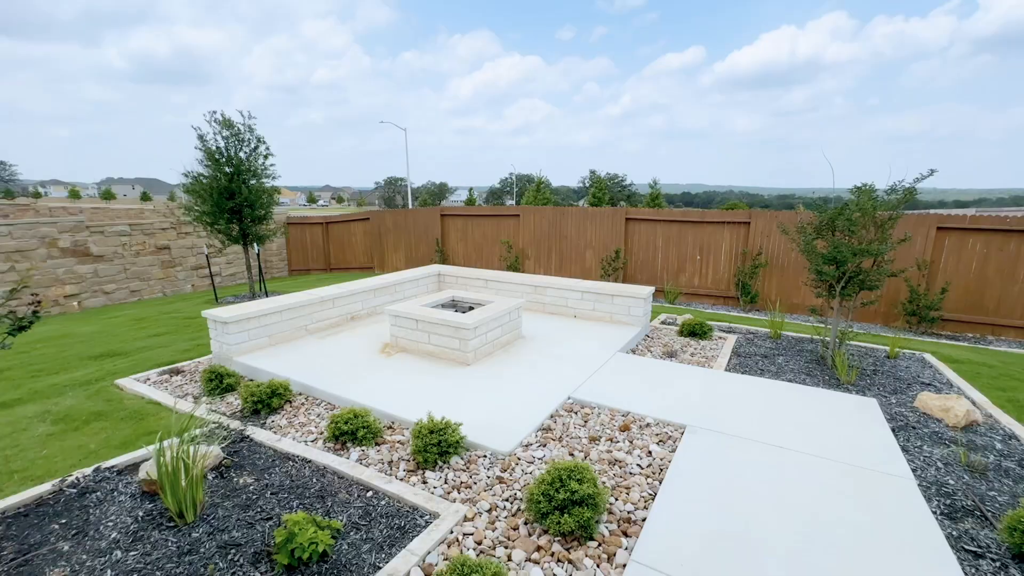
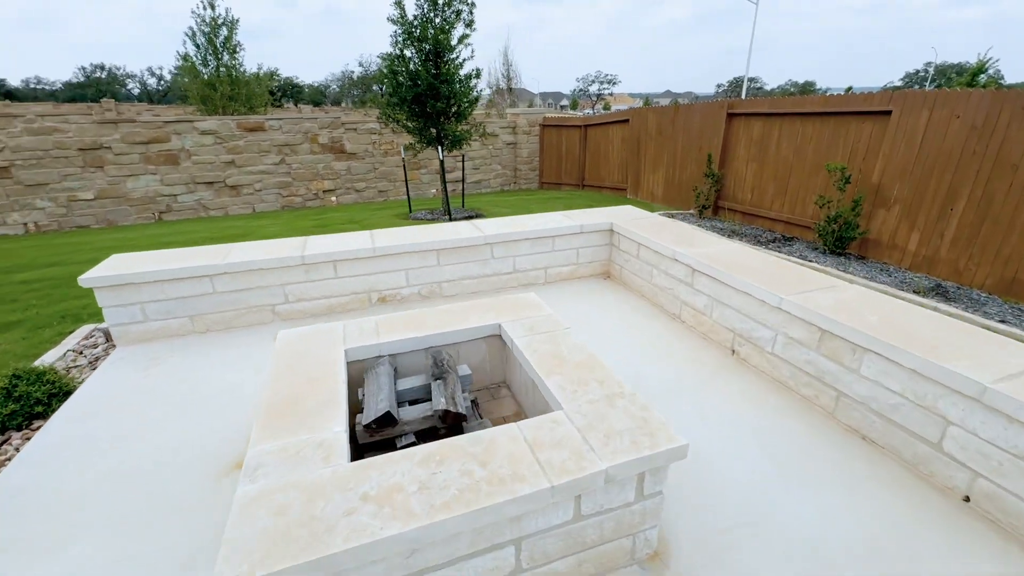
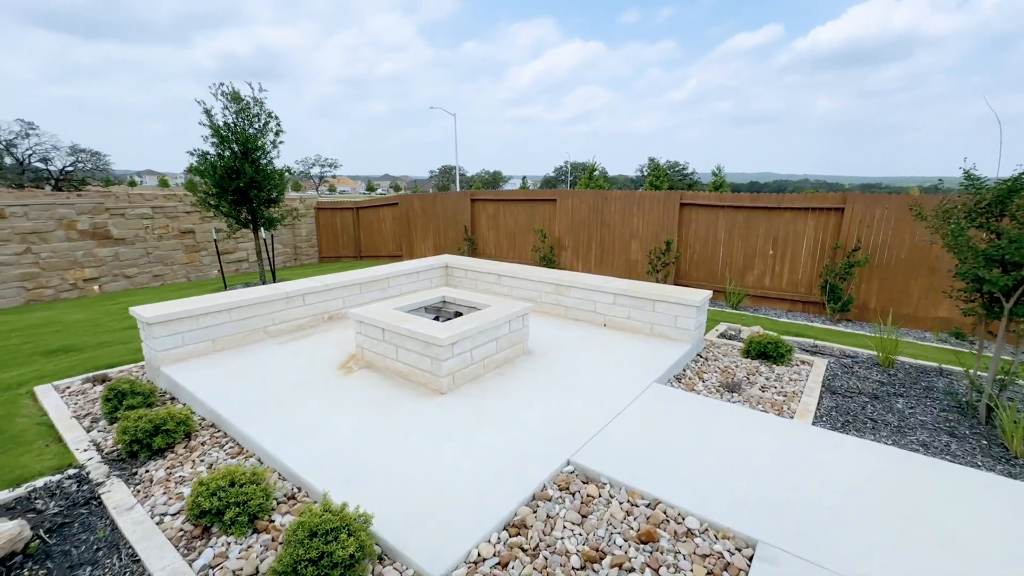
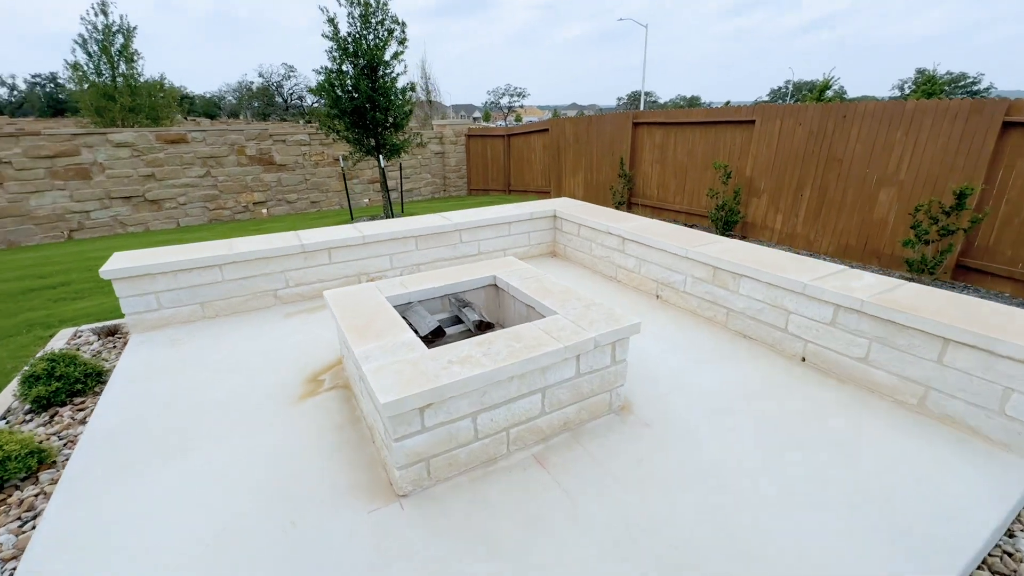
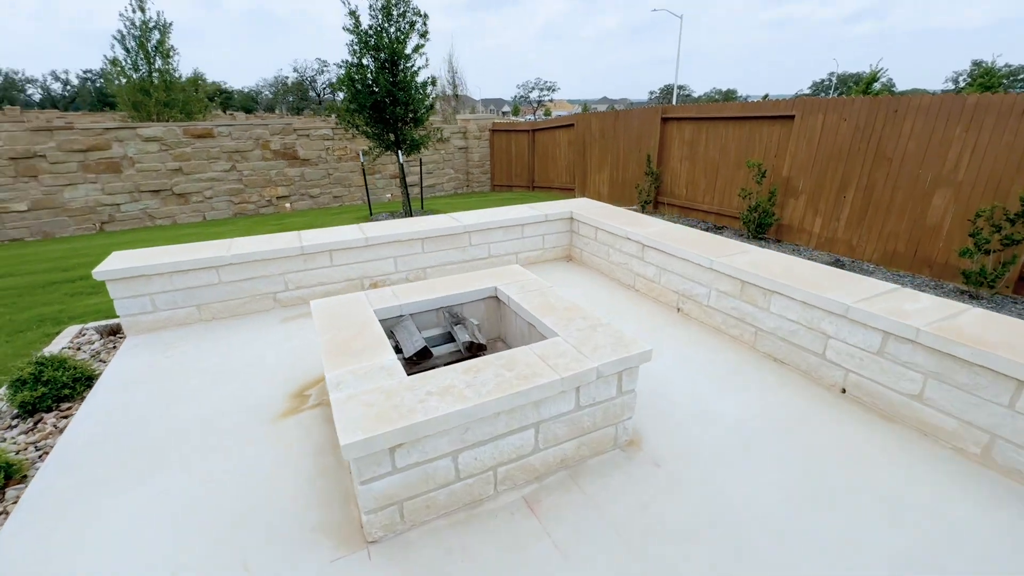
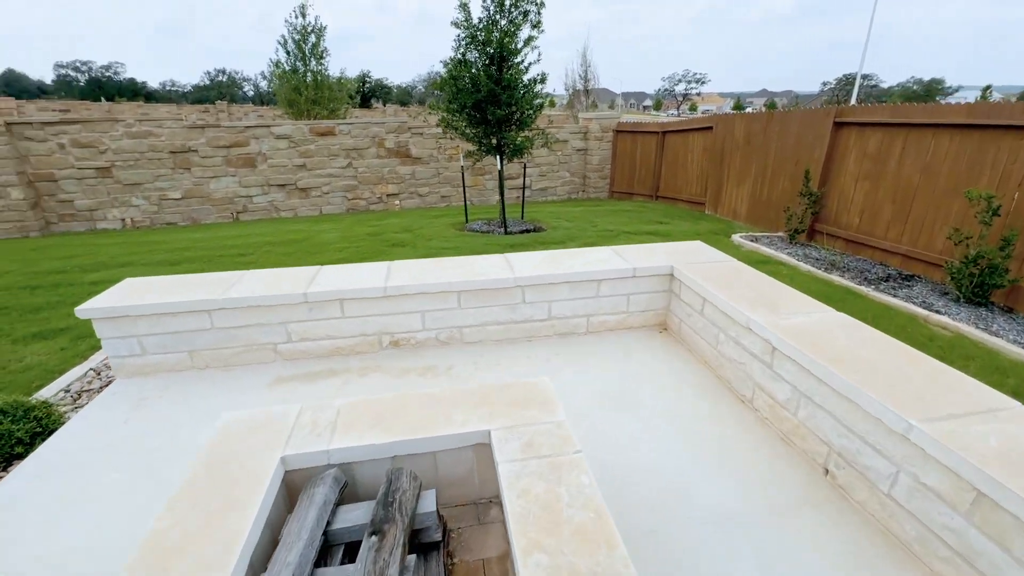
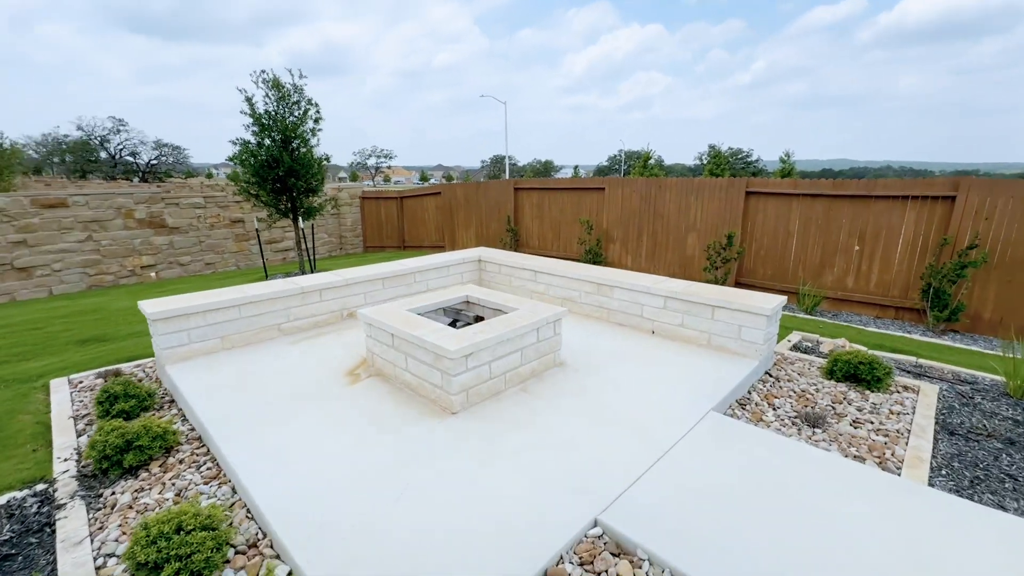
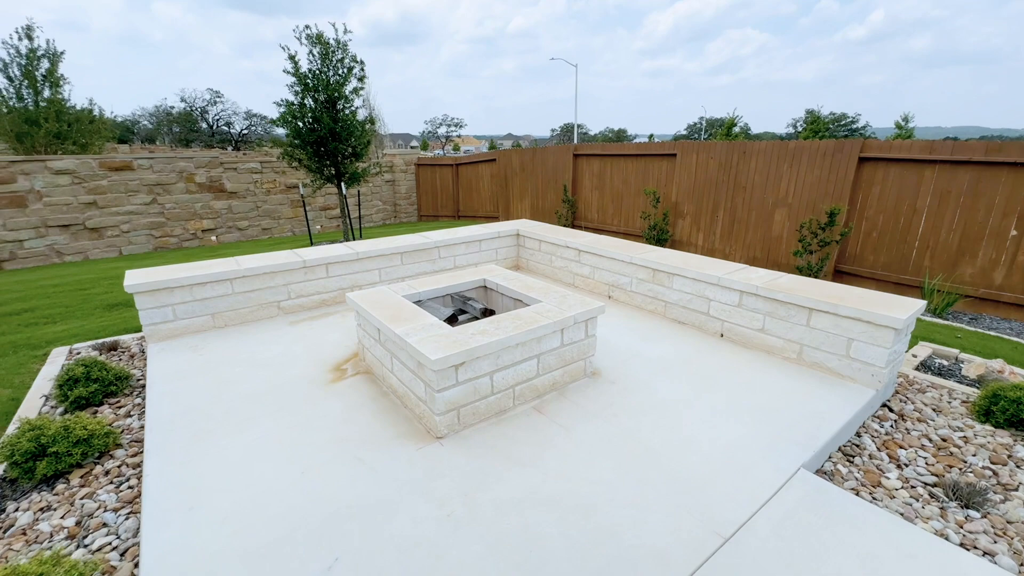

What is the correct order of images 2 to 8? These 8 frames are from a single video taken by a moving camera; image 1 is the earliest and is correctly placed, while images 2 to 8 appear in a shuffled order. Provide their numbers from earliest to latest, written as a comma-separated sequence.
3, 7, 8, 4, 5, 2, 6
